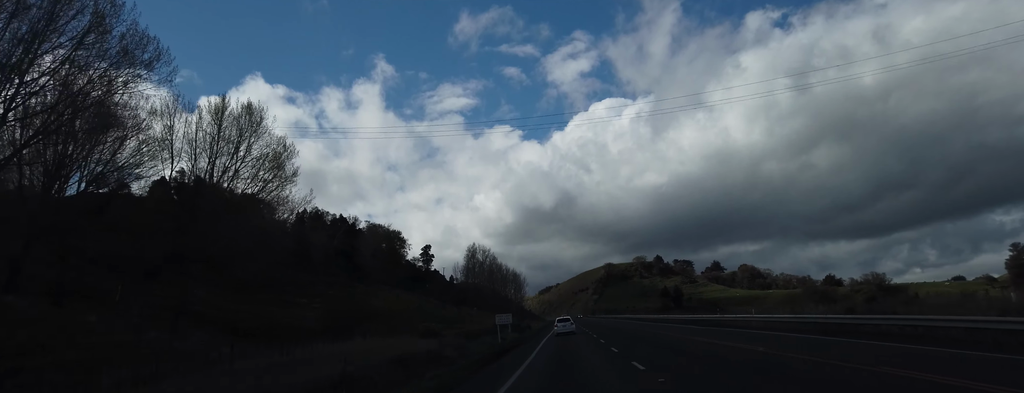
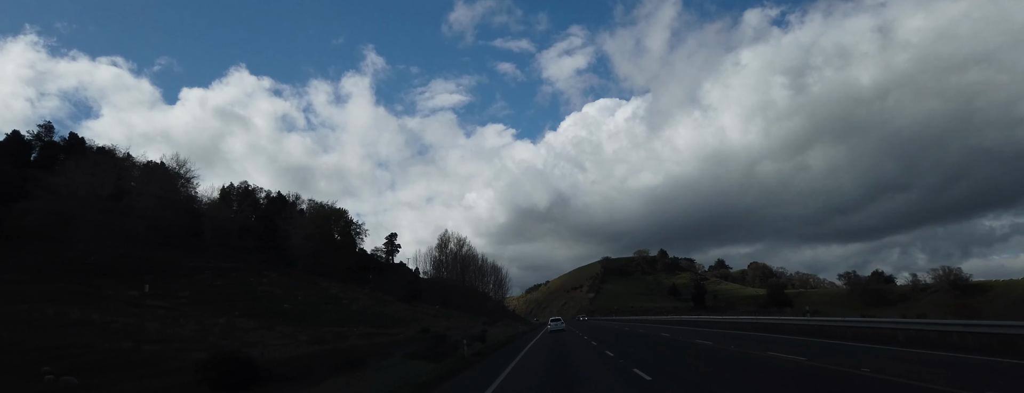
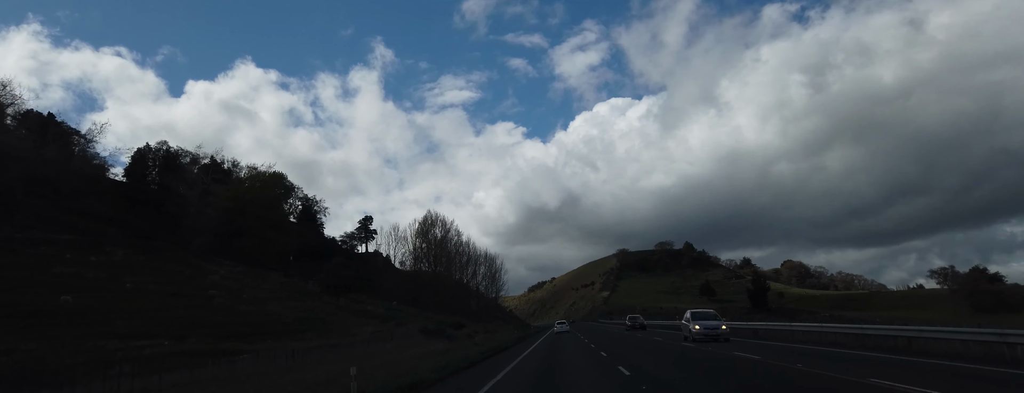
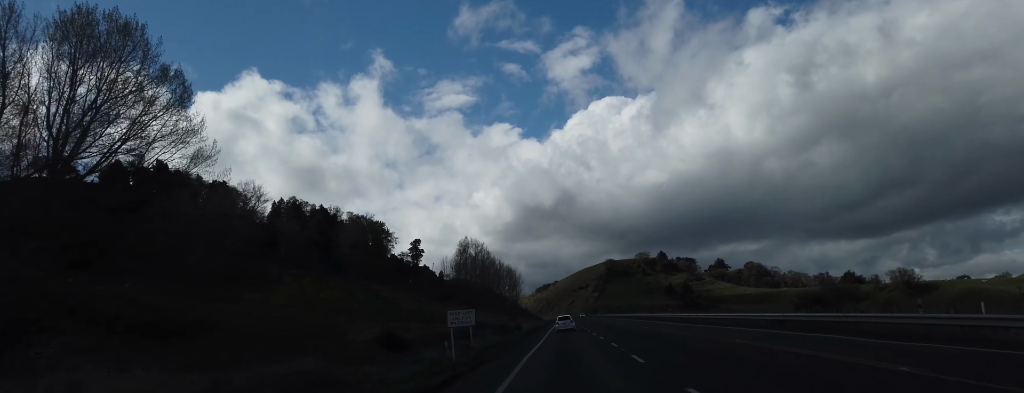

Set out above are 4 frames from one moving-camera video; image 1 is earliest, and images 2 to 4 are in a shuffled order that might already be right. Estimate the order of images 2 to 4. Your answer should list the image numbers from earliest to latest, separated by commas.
4, 2, 3
